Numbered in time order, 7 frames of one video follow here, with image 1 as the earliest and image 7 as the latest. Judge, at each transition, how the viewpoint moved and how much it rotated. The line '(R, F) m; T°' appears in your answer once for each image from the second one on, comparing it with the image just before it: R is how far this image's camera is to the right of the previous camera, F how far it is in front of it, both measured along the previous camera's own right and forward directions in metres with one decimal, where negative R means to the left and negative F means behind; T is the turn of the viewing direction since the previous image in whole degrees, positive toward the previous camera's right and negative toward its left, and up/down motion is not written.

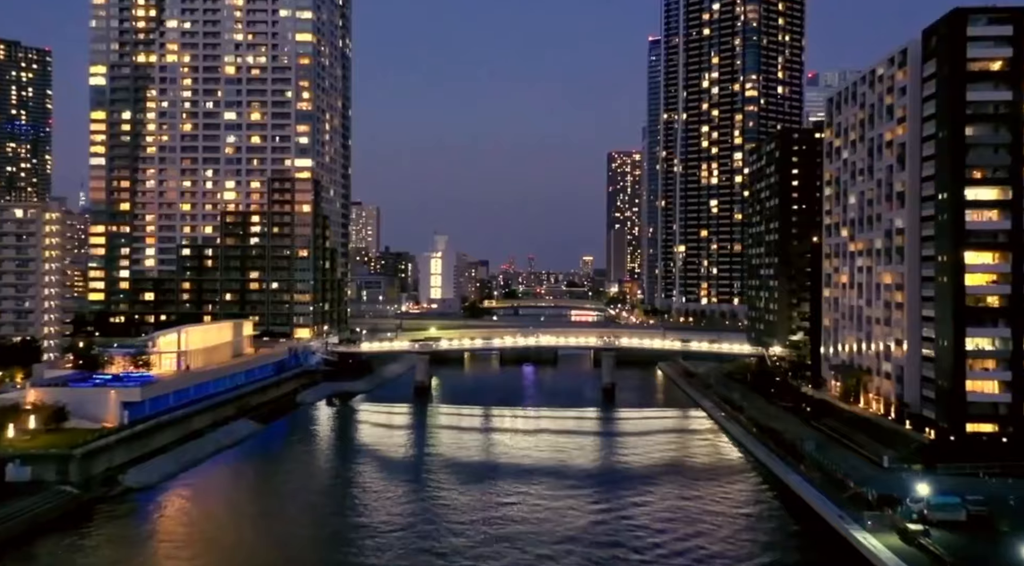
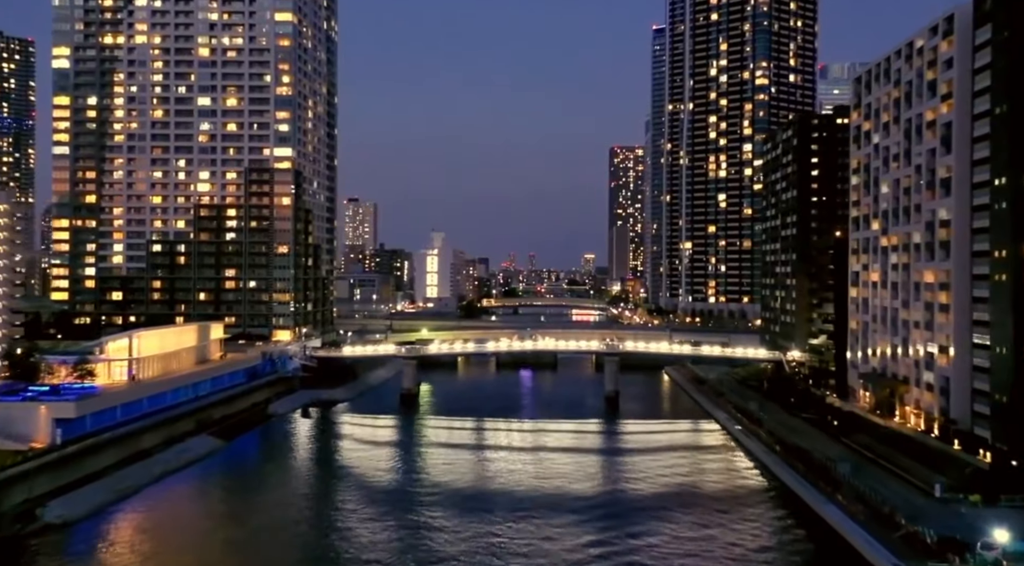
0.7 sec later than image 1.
(+0.5, +6.2) m; 0°
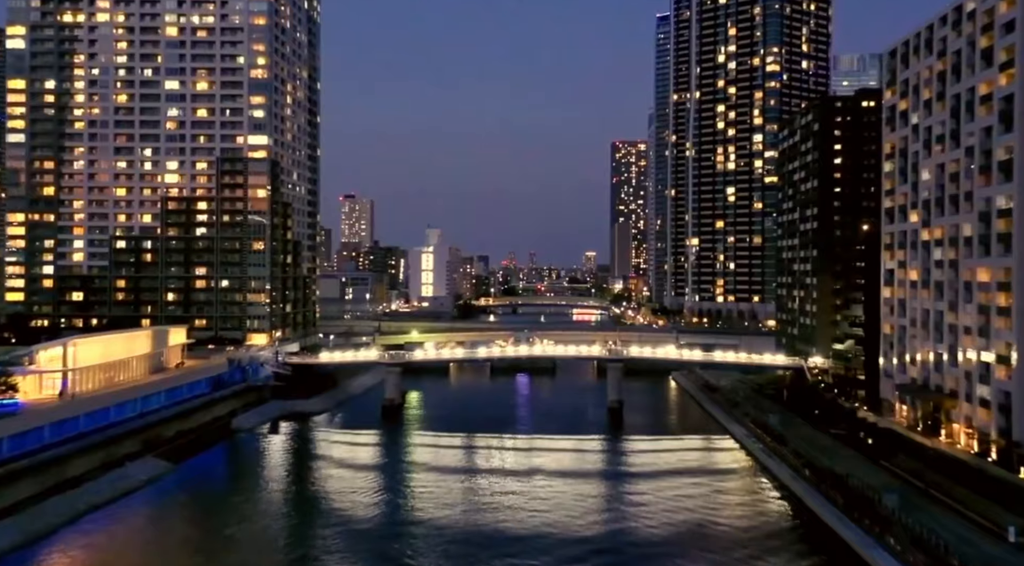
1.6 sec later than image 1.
(+0.6, +6.4) m; 0°
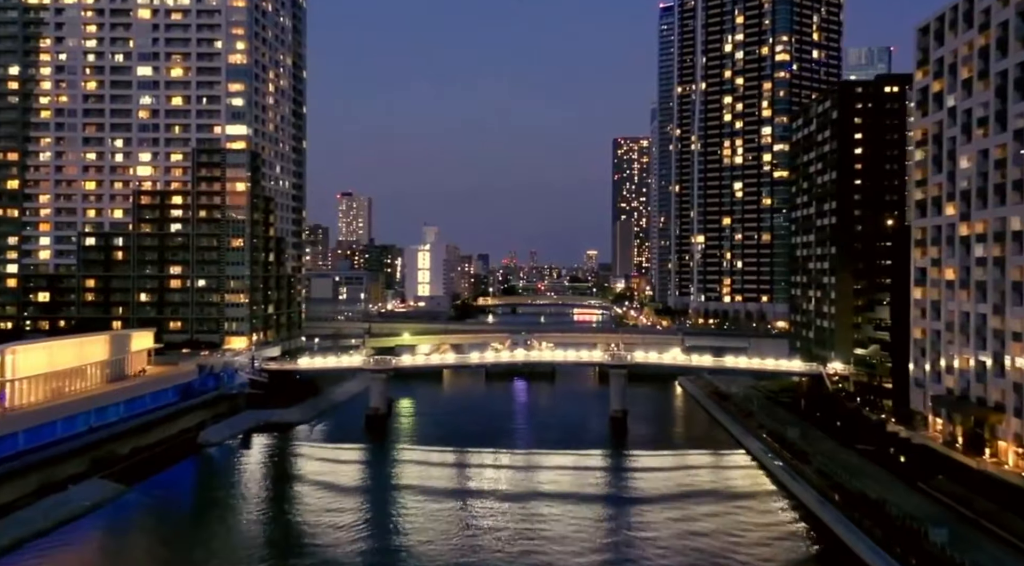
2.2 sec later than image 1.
(+0.5, +4.8) m; 0°
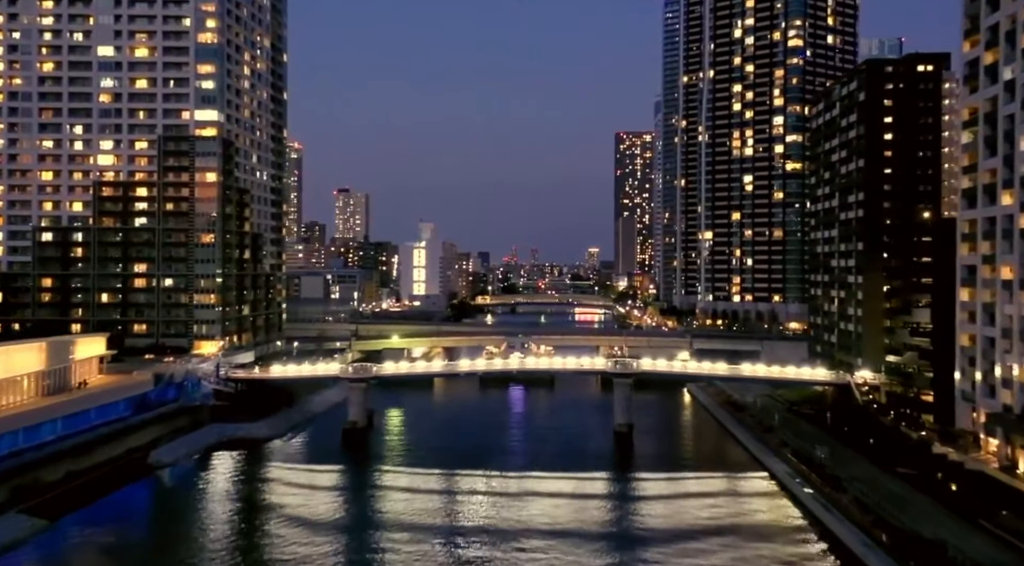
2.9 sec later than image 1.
(+0.5, +5.8) m; 0°
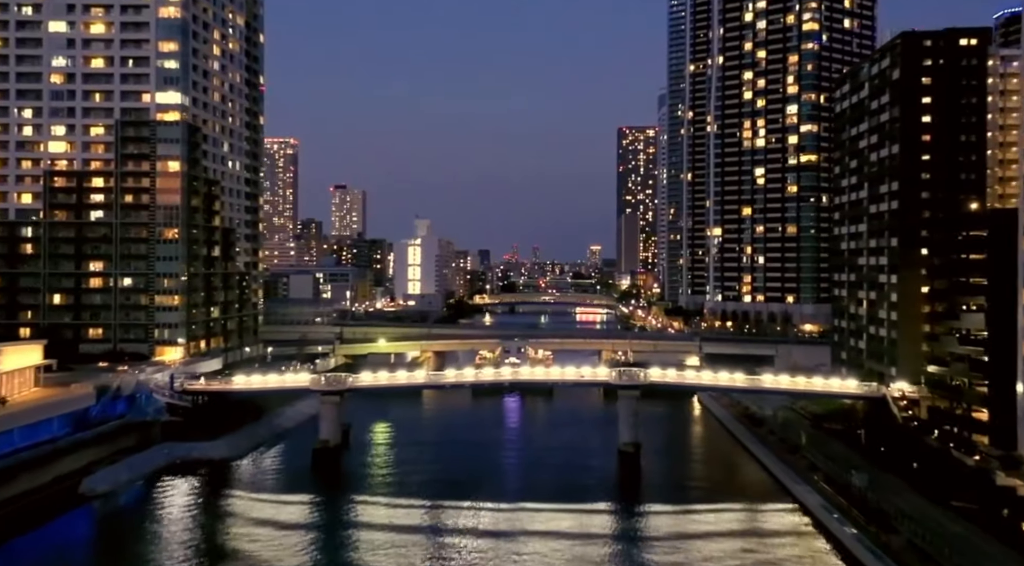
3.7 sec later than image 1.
(+0.6, +6.0) m; 0°
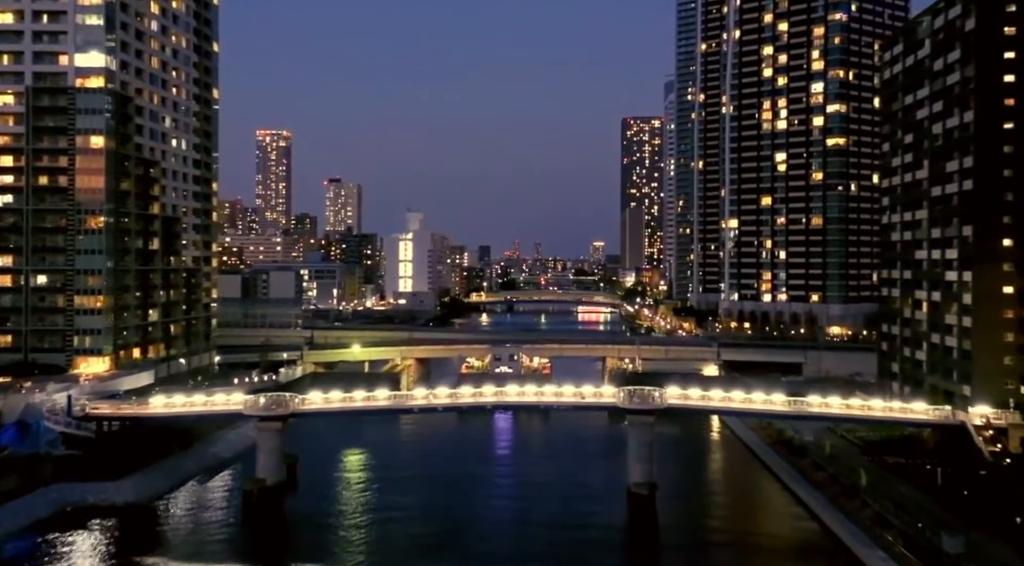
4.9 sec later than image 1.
(+0.9, +9.4) m; 0°
